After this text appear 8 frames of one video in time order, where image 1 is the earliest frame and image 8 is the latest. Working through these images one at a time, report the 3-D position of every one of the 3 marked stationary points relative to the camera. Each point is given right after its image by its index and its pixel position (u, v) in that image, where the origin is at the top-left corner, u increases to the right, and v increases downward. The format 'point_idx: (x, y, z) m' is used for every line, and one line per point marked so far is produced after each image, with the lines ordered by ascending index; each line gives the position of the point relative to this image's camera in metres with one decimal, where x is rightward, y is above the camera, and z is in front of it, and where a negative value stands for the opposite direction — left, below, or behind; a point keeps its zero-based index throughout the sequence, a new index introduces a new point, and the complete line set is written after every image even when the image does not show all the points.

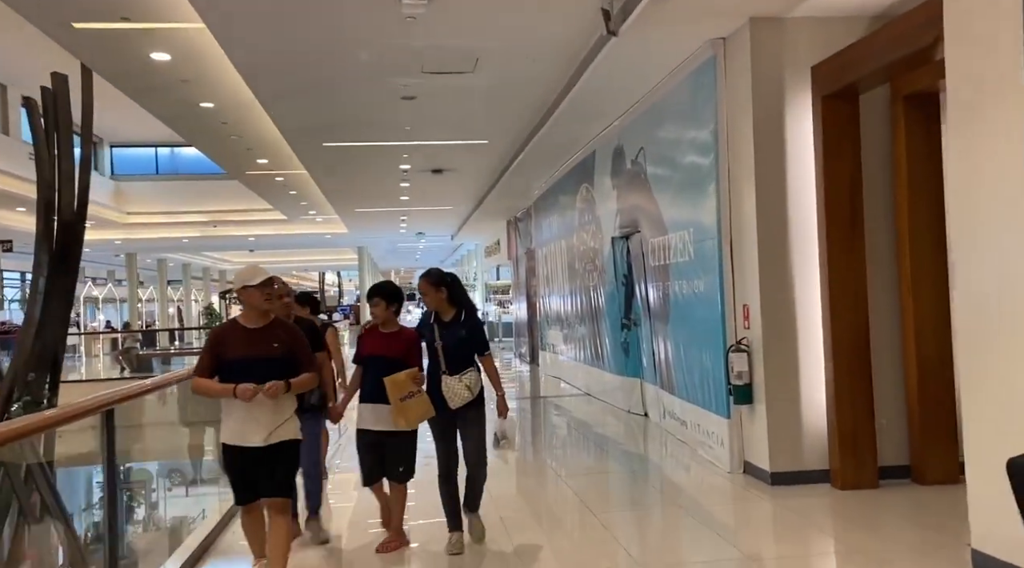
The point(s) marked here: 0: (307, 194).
0: (-3.6, +1.6, +12.7) m
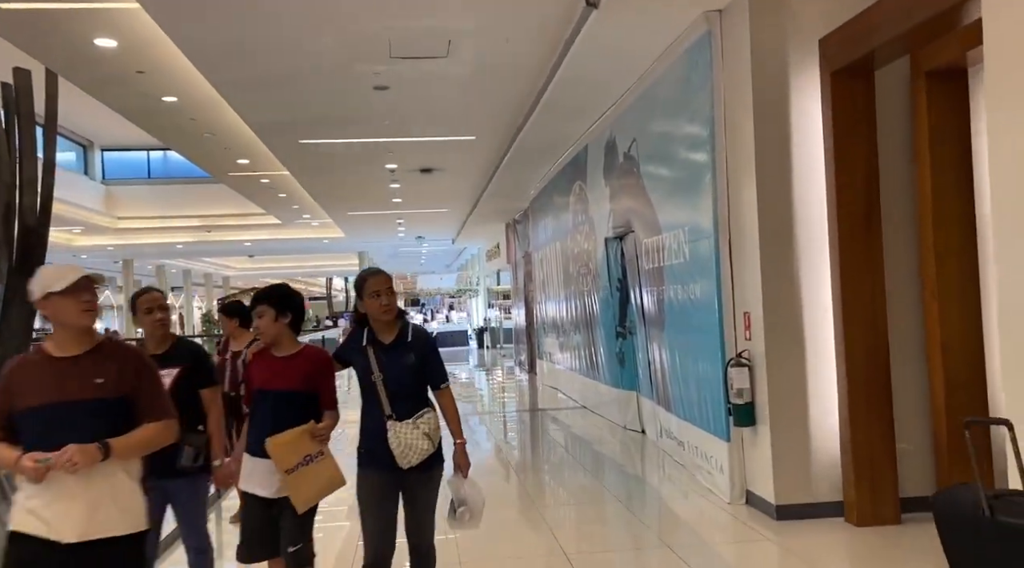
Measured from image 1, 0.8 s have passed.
0: (-3.6, +1.5, +12.2) m
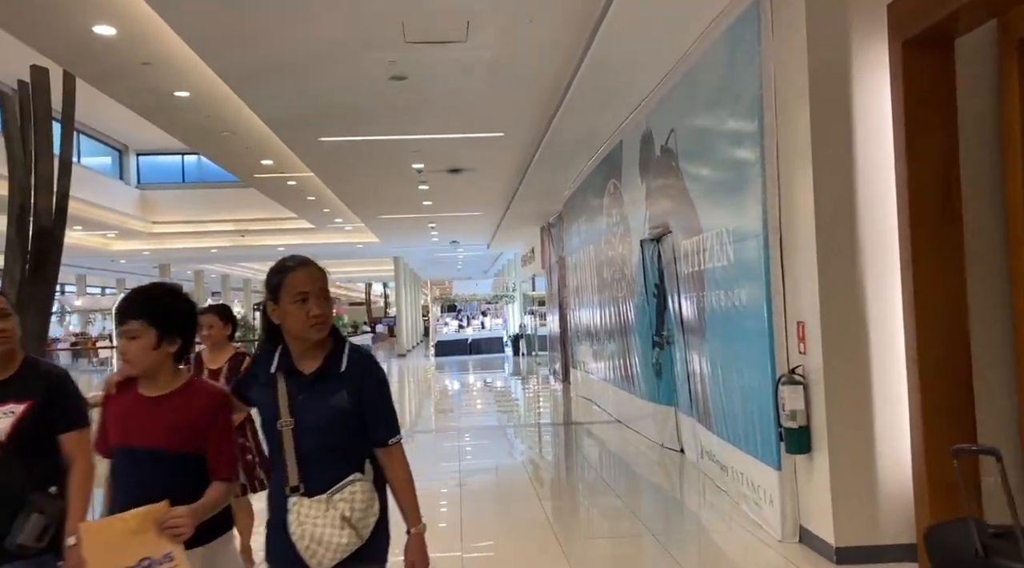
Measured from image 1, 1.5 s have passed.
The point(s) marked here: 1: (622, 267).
0: (-3.0, +1.4, +12.0) m
1: (+1.1, +0.2, +6.9) m
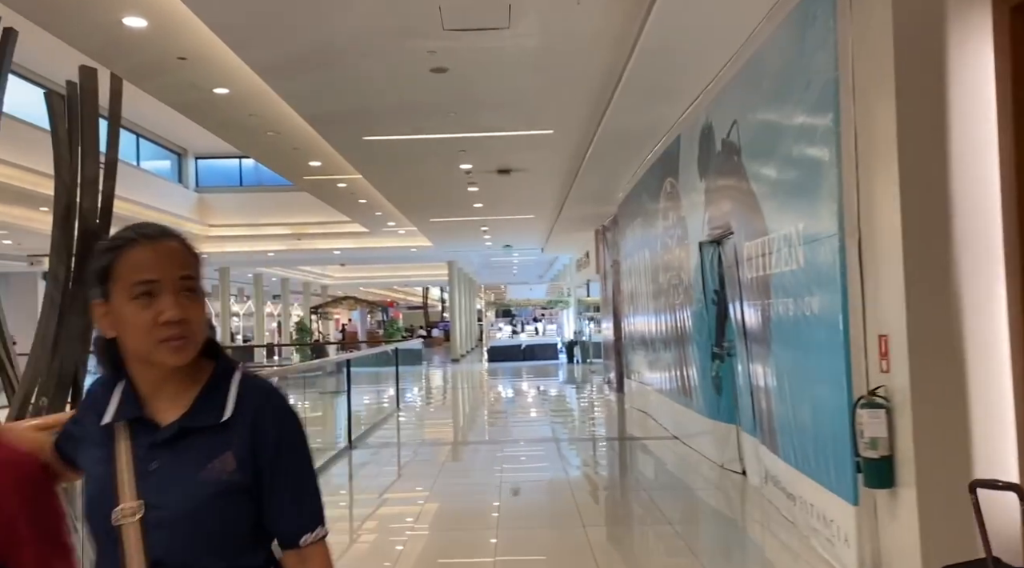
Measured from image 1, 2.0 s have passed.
0: (-2.2, +1.3, +11.8) m
1: (+1.5, +0.1, +6.5) m
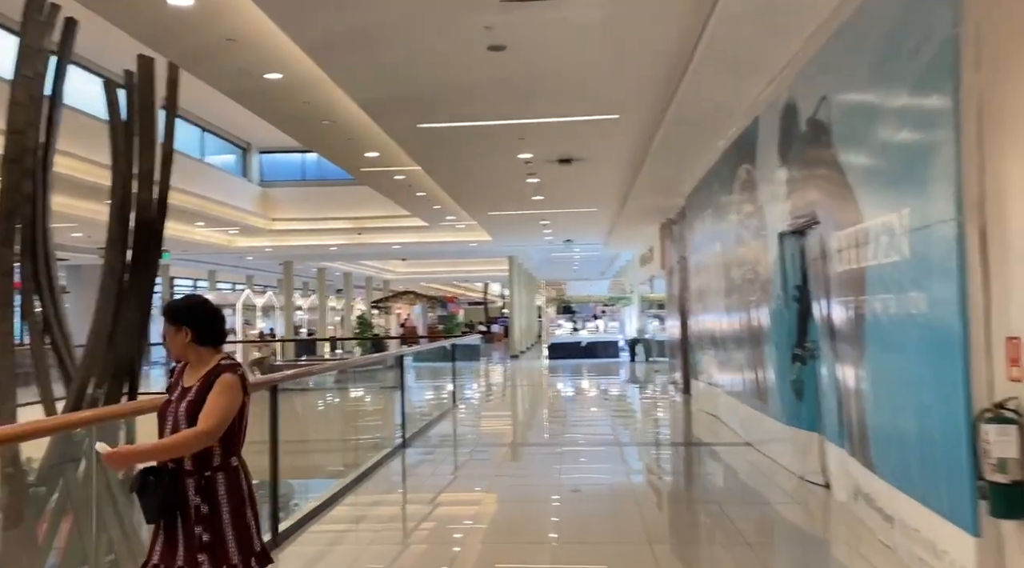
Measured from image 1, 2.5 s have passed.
0: (-1.2, +1.4, +11.6) m
1: (+2.0, +0.2, +6.0) m
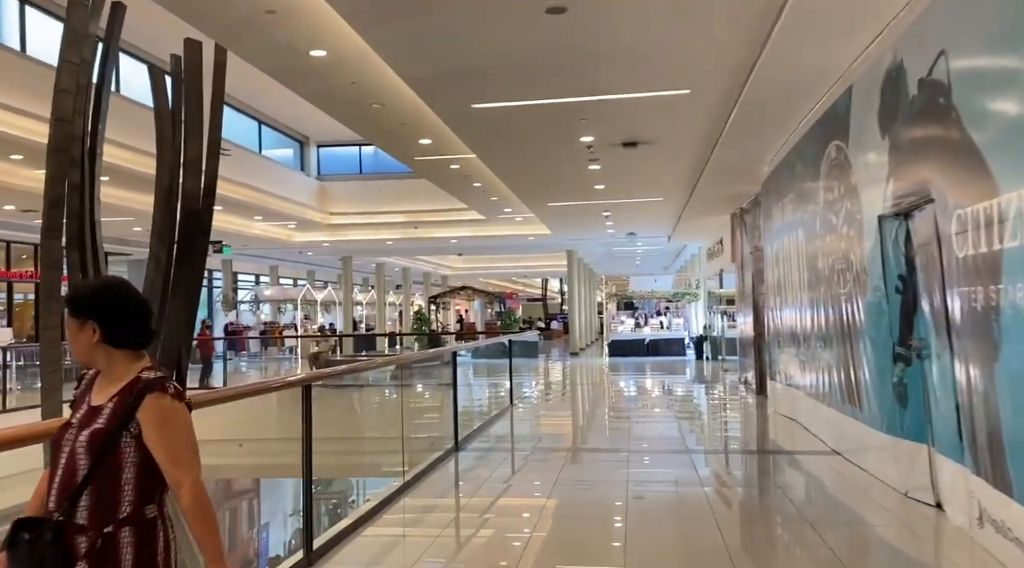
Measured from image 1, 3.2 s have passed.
0: (-0.3, +1.5, +11.2) m
1: (+2.5, +0.2, +5.3) m
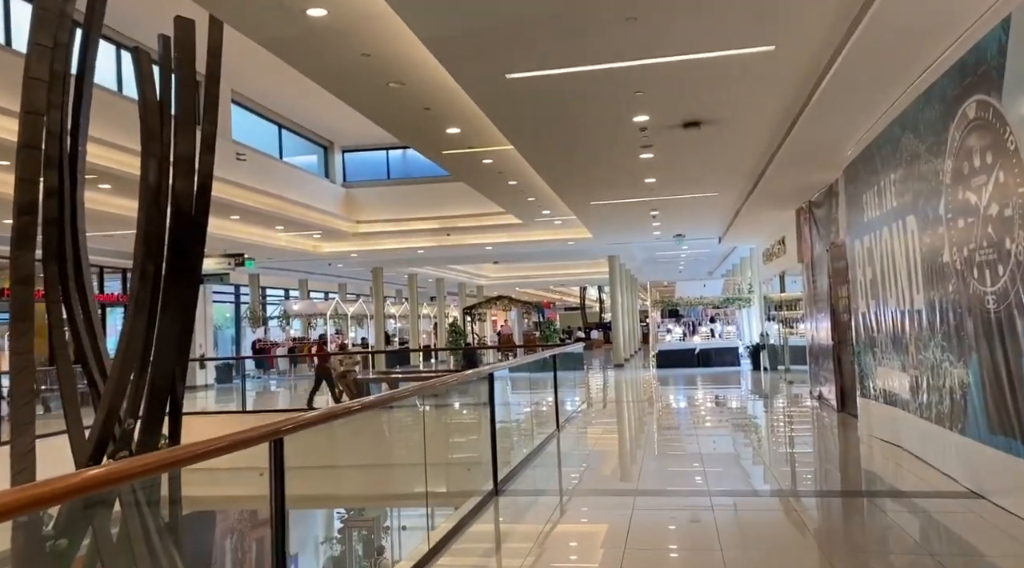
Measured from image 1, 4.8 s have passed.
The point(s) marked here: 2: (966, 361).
0: (+0.2, +1.4, +10.2) m
1: (+2.7, +0.2, +4.2) m
2: (+2.9, -0.5, +4.7) m
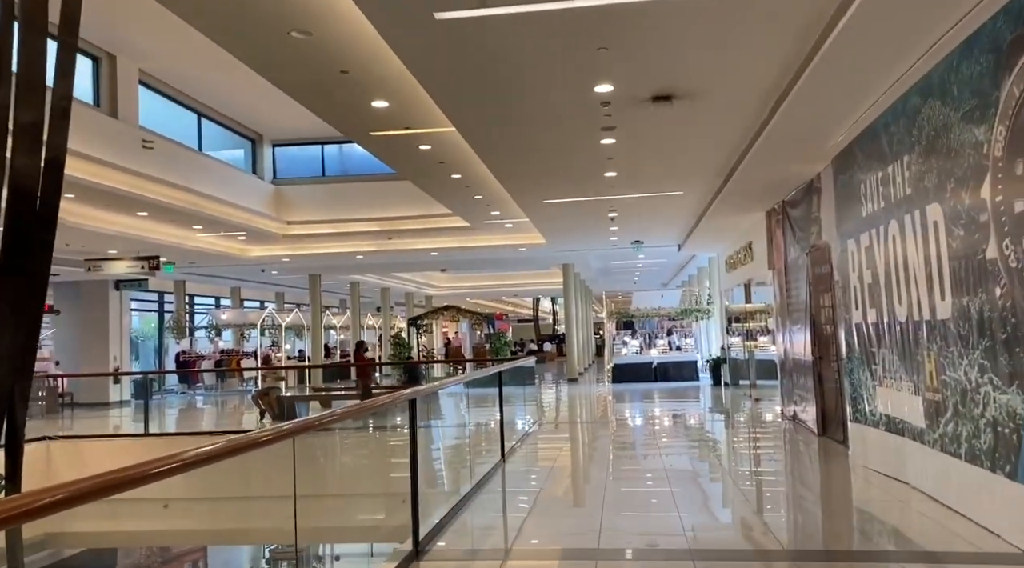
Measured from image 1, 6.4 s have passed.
0: (-0.5, +1.3, +9.1) m
1: (+2.4, +0.2, +3.2) m
2: (+2.5, -0.5, +3.7) m
